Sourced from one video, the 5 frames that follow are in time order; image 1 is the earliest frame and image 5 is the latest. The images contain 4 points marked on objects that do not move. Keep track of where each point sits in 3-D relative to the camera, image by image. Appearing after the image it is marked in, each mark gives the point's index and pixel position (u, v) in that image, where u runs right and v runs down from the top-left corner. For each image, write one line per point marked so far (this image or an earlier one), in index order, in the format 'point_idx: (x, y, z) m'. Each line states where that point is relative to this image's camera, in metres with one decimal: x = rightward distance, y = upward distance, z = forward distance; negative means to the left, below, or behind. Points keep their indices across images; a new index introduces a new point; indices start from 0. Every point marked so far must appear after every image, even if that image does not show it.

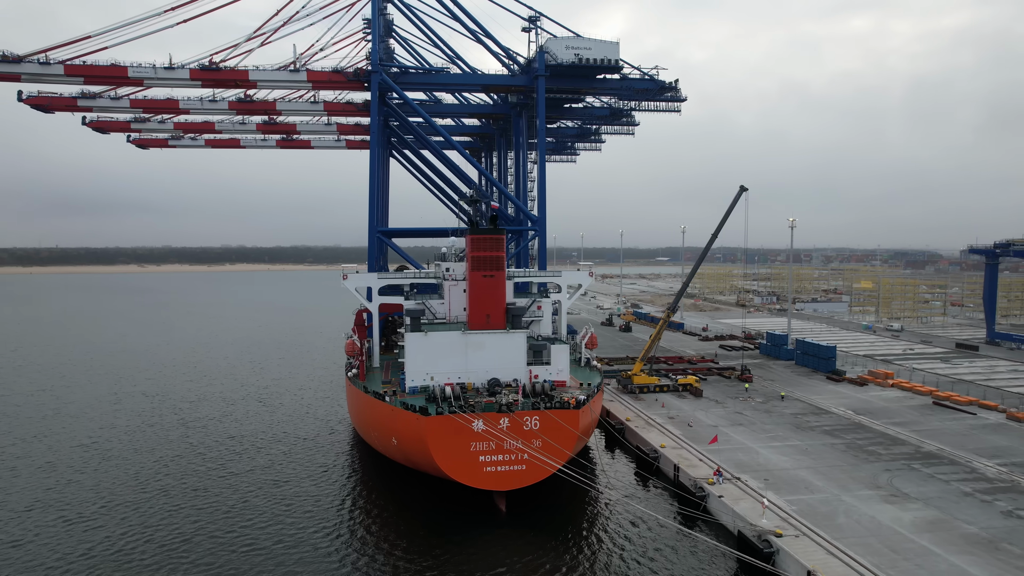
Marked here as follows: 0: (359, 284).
0: (-3.4, +0.1, +14.5) m
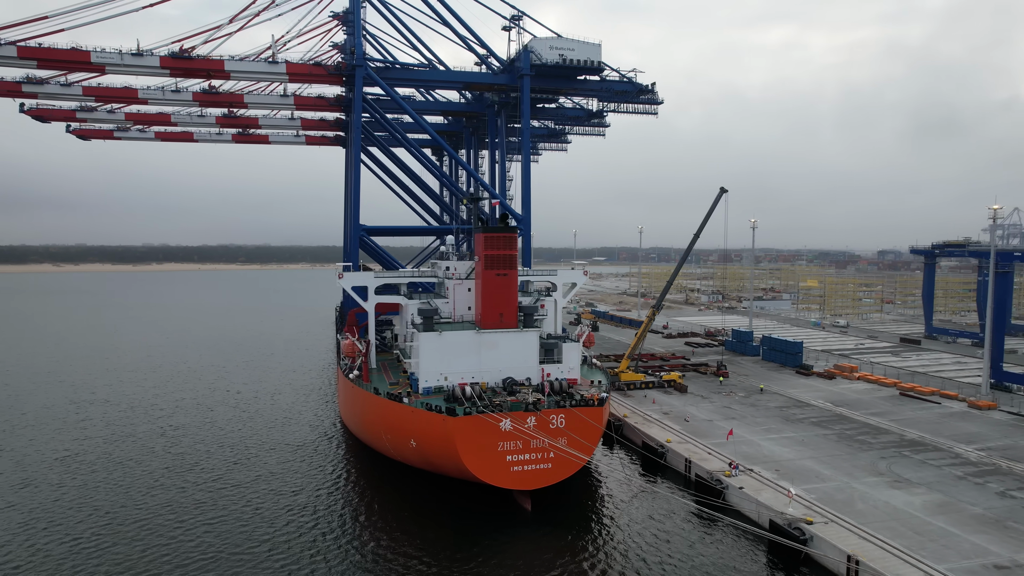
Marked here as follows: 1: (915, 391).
0: (-3.4, +0.1, +14.1) m
1: (+10.5, -2.7, +16.8) m
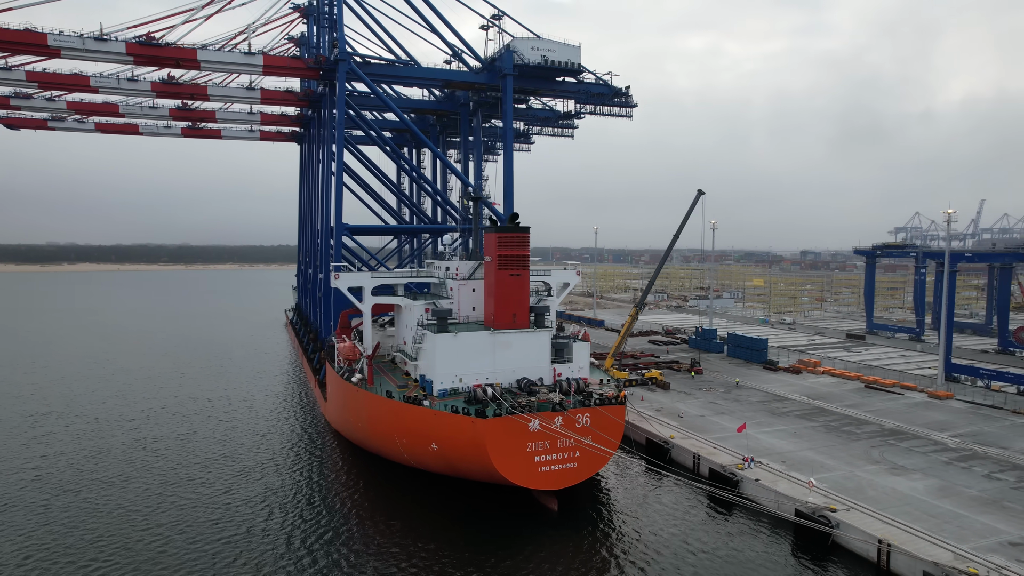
0: (-3.4, +0.1, +13.7) m
1: (+10.2, -2.7, +17.9) m
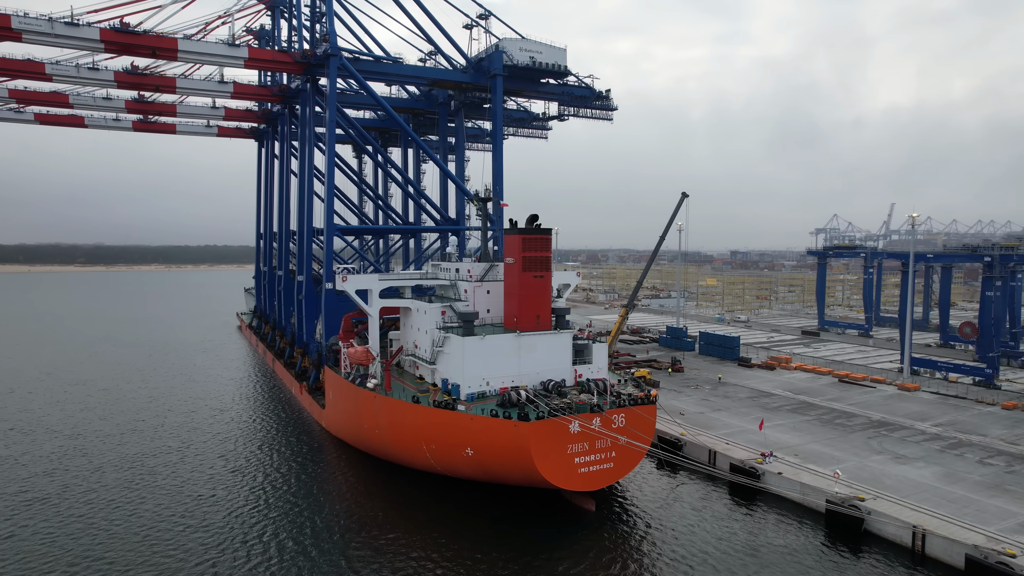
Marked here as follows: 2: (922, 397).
0: (-3.2, 0.0, +13.3) m
1: (+9.9, -2.6, +18.9) m
2: (+10.8, -2.9, +17.0) m
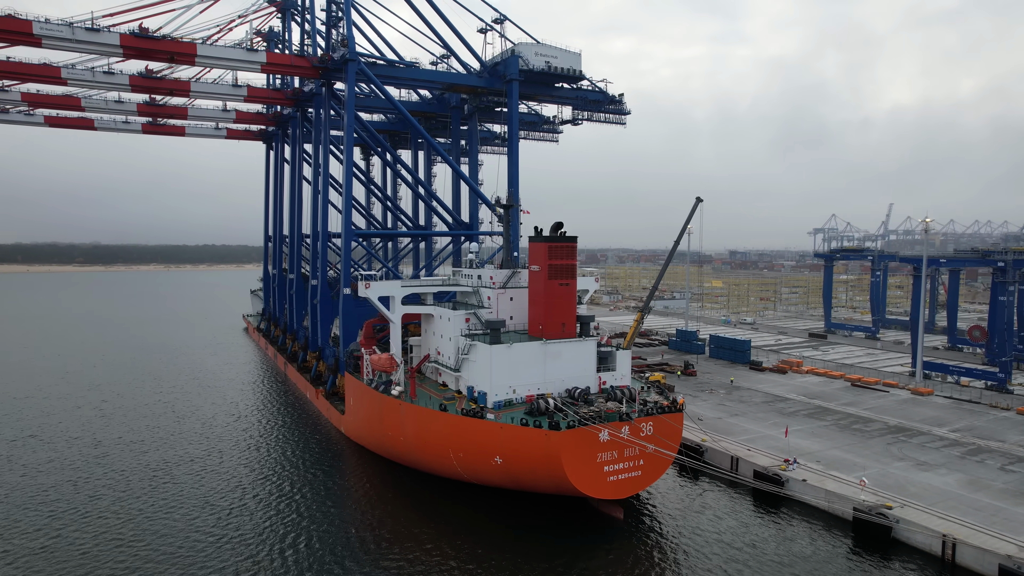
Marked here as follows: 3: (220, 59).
0: (-2.7, -0.1, +13.3) m
1: (+10.3, -2.8, +19.0) m
2: (+11.3, -3.0, +17.1) m
3: (-7.2, +5.7, +15.8) m
